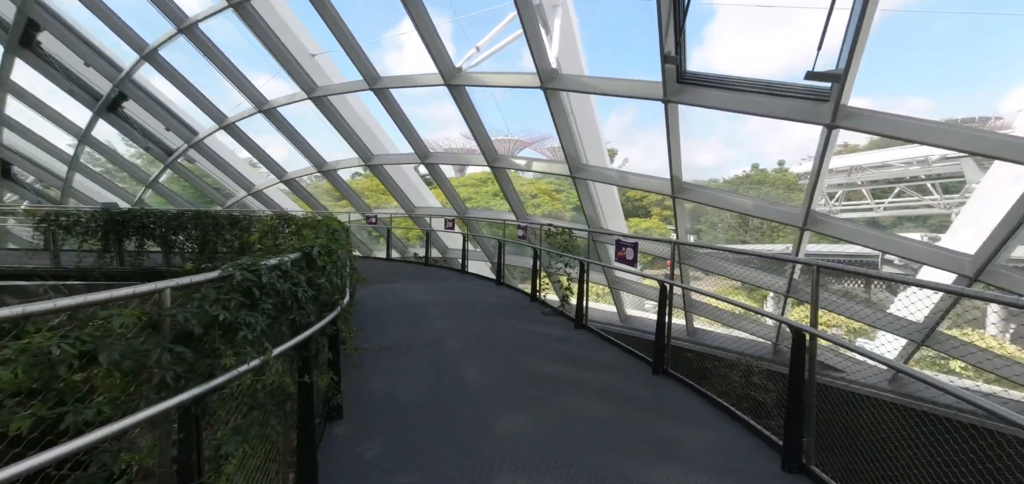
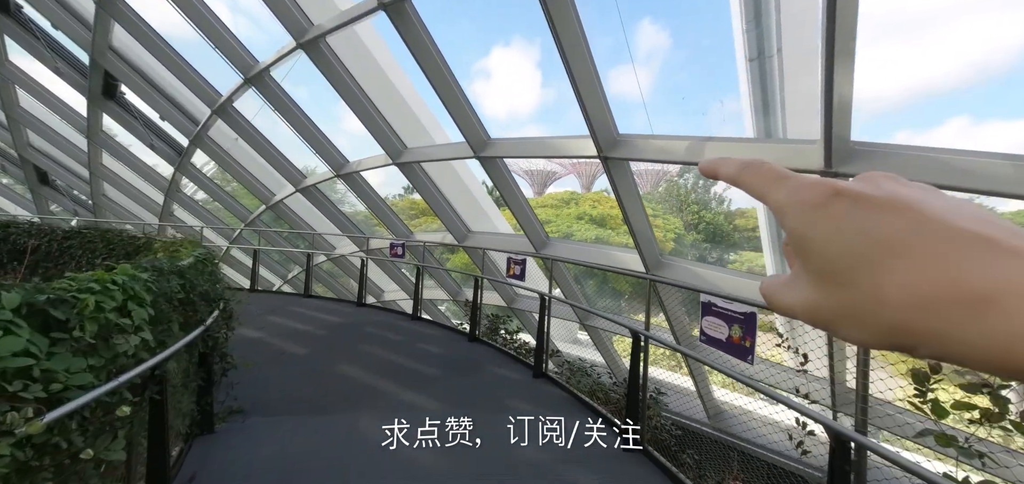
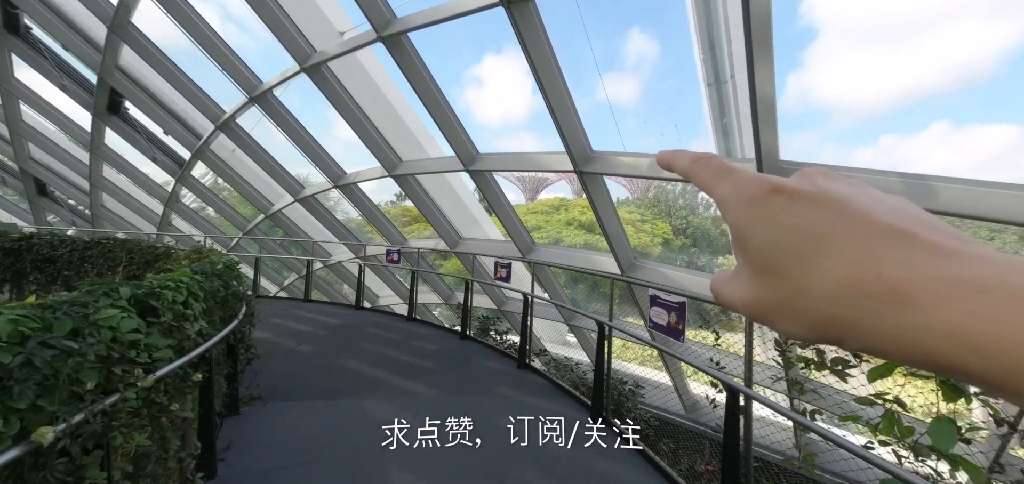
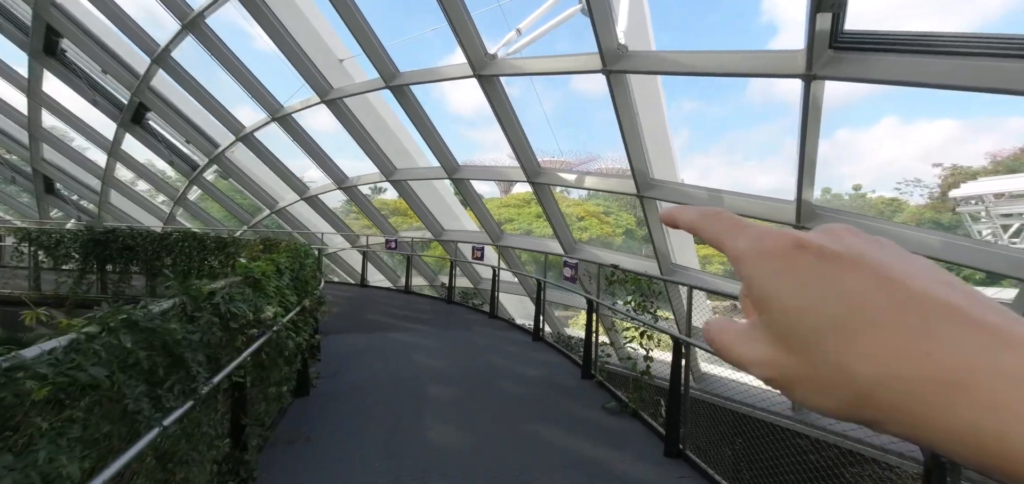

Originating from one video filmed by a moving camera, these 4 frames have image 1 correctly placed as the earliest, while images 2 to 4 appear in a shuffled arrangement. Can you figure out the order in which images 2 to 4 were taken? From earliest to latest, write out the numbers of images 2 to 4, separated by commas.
4, 3, 2
